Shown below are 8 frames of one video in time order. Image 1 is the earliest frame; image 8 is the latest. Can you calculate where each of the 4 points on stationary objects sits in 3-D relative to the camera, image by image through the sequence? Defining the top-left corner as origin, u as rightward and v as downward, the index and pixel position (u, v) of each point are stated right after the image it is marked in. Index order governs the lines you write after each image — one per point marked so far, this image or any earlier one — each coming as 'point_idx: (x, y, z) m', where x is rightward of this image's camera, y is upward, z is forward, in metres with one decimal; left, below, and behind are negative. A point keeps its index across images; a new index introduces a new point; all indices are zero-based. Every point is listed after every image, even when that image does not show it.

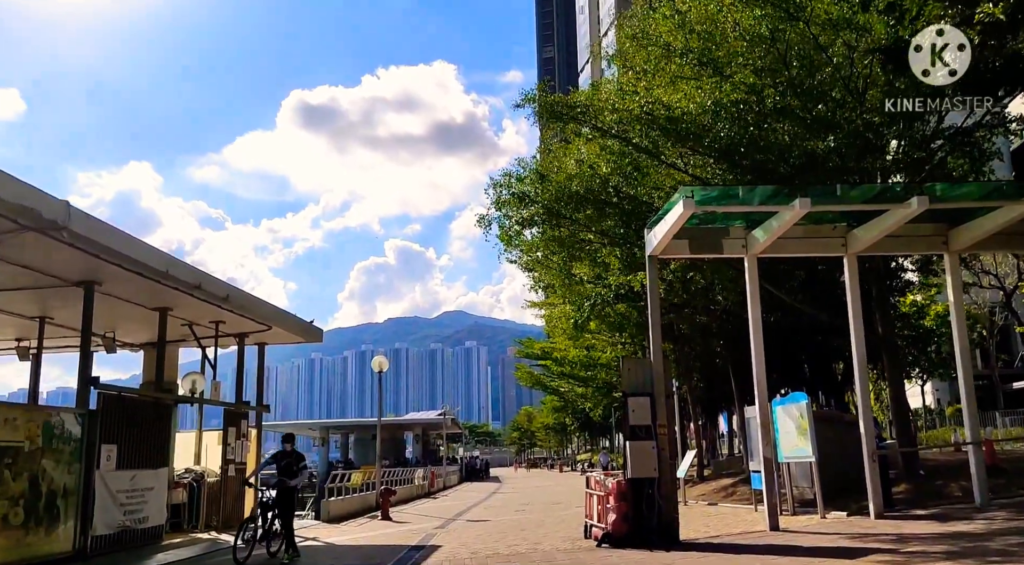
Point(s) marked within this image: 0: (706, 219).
0: (+2.9, +1.0, +13.2) m
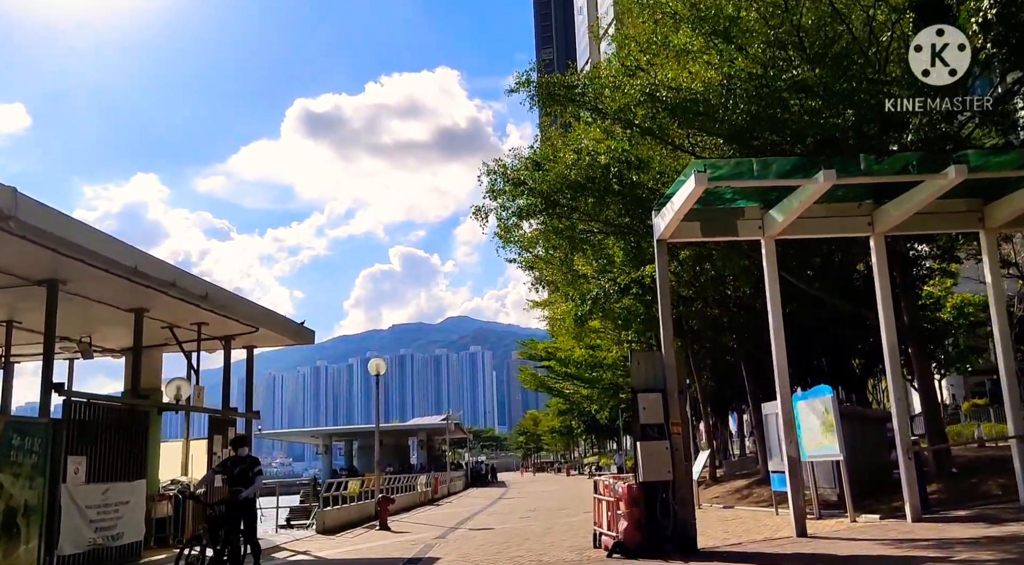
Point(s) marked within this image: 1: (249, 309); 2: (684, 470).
0: (+2.9, +1.2, +12.1) m
1: (-5.1, -0.5, +16.7) m
2: (+2.4, -2.6, +12.1) m
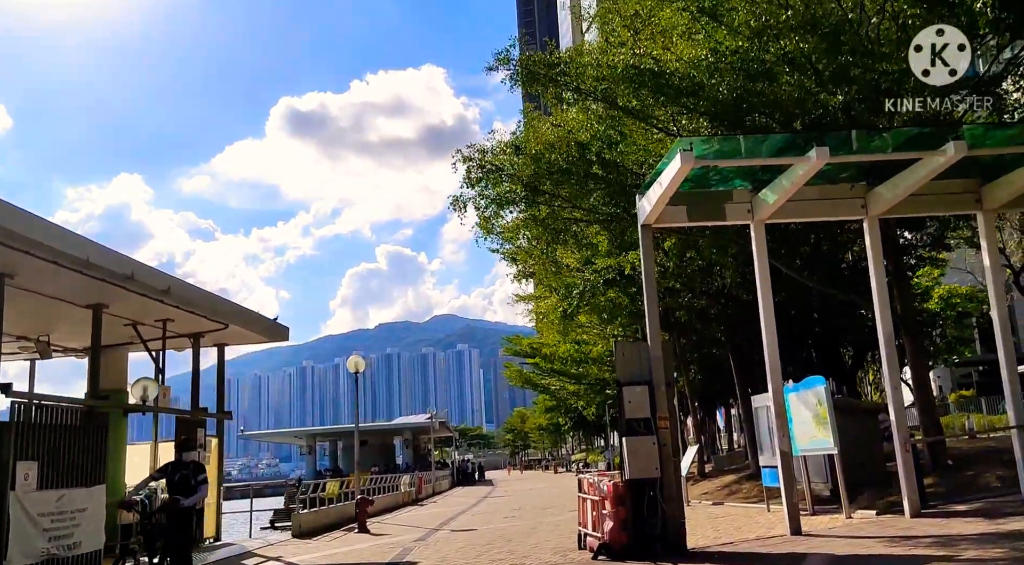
0: (+2.6, +1.4, +11.5) m
1: (-5.4, -0.4, +16.0) m
2: (+2.1, -2.4, +11.5) m
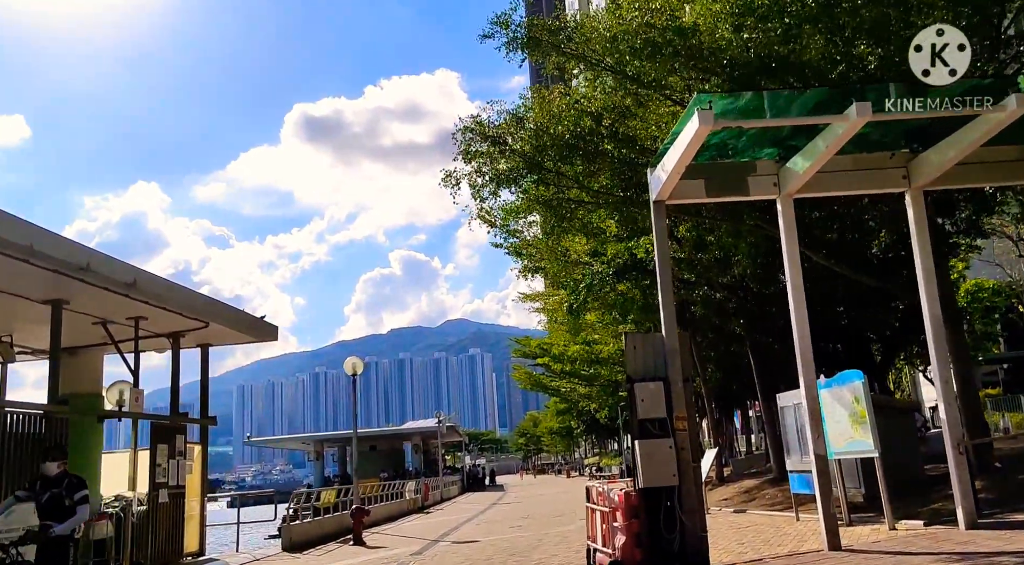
0: (+2.5, +1.6, +10.1) m
1: (-5.4, -0.3, +14.8) m
2: (+2.1, -2.2, +10.1) m
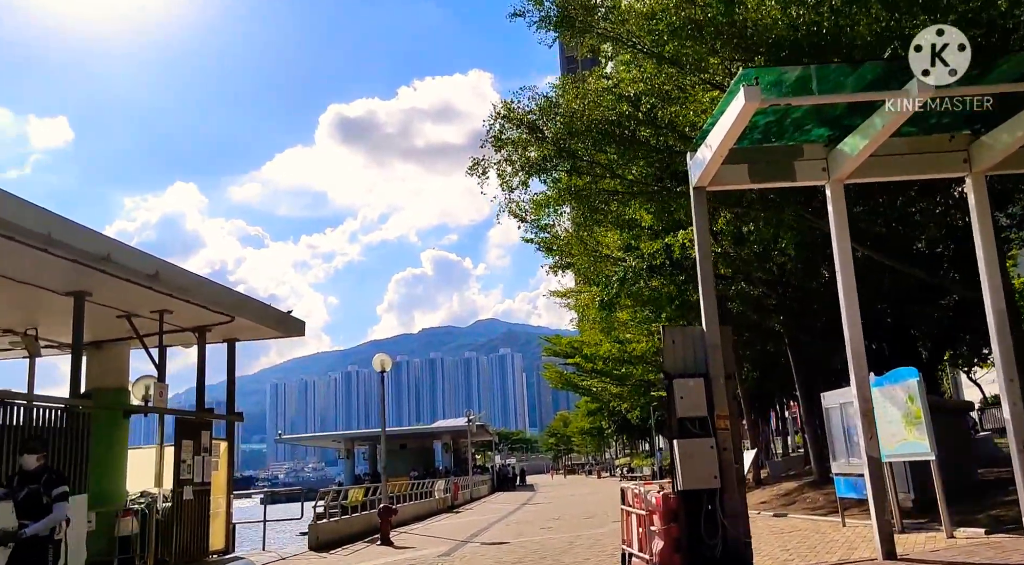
0: (+2.9, +1.7, +9.5) m
1: (-4.9, -0.2, +14.4) m
2: (+2.4, -2.1, +9.5) m
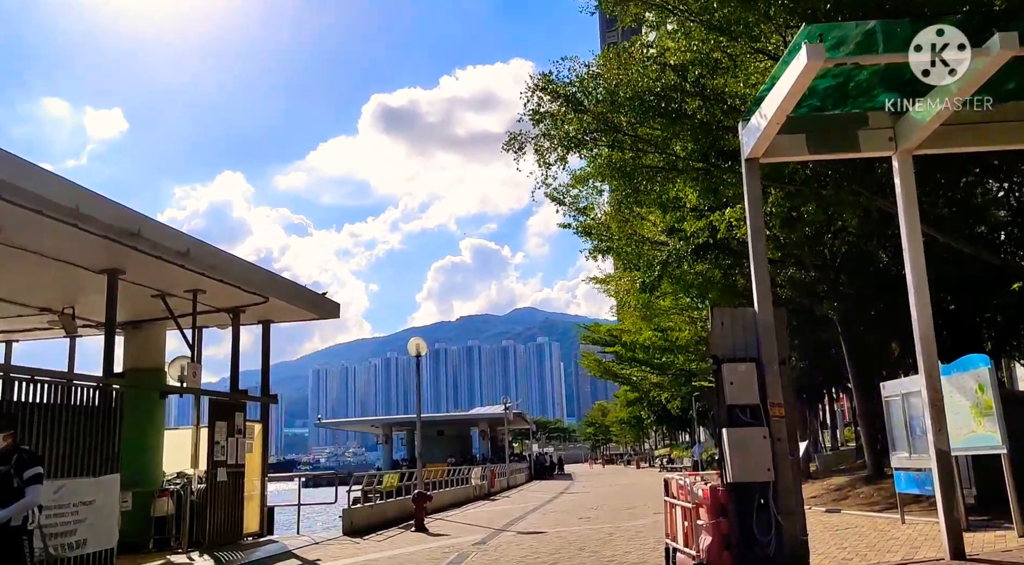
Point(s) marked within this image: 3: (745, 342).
0: (+3.3, +1.9, +8.9) m
1: (-4.3, +0.2, +14.2) m
2: (+2.8, -1.9, +8.9) m
3: (+2.5, -0.6, +9.2) m
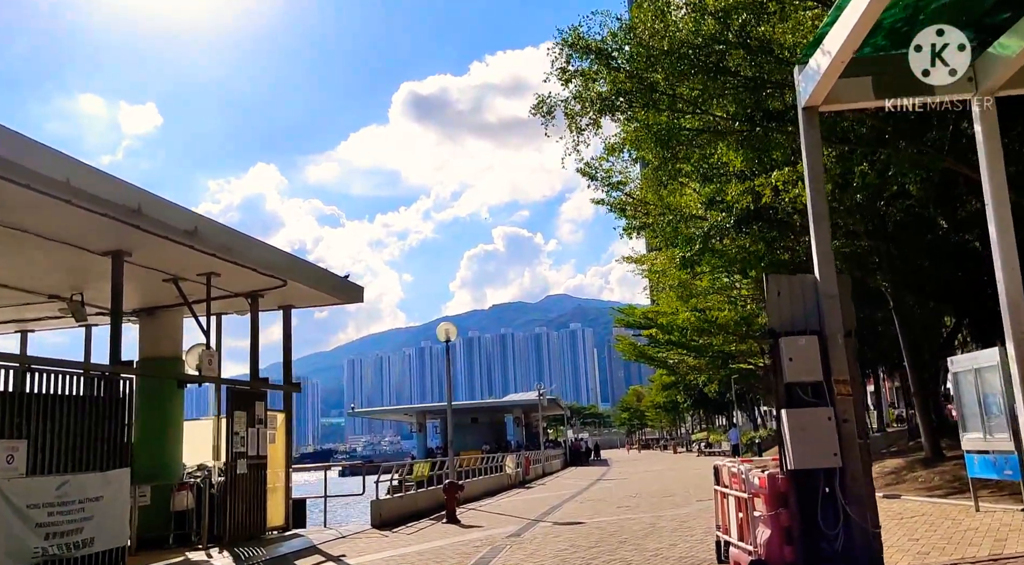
0: (+3.5, +2.3, +7.8) m
1: (-3.8, +0.5, +13.4) m
2: (+3.1, -1.5, +7.9) m
3: (+2.8, -0.3, +8.2) m
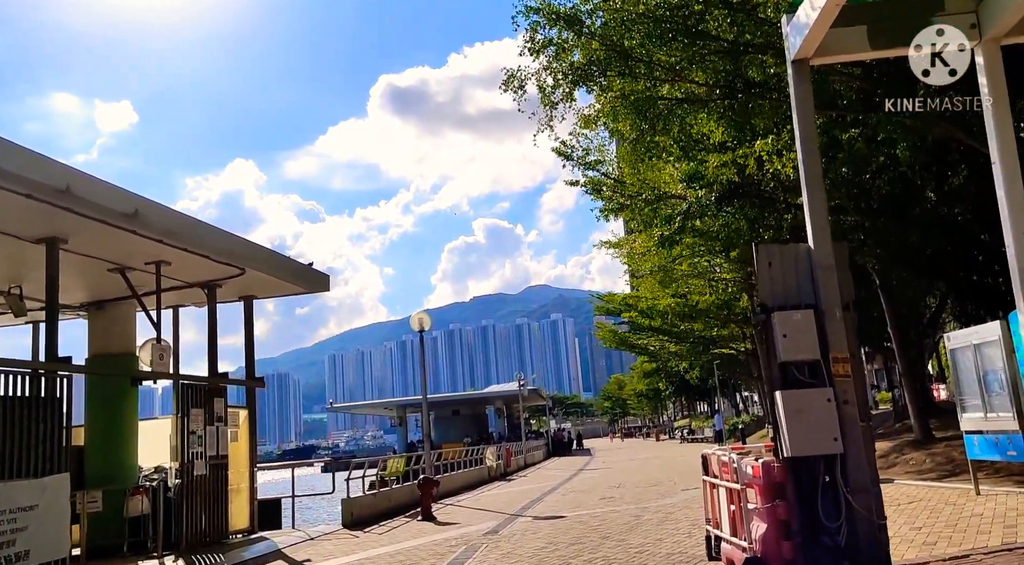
0: (+3.2, +2.5, +7.1) m
1: (-4.2, +0.6, +12.5) m
2: (+2.8, -1.3, +7.2) m
3: (+2.5, 0.0, +7.5) m
